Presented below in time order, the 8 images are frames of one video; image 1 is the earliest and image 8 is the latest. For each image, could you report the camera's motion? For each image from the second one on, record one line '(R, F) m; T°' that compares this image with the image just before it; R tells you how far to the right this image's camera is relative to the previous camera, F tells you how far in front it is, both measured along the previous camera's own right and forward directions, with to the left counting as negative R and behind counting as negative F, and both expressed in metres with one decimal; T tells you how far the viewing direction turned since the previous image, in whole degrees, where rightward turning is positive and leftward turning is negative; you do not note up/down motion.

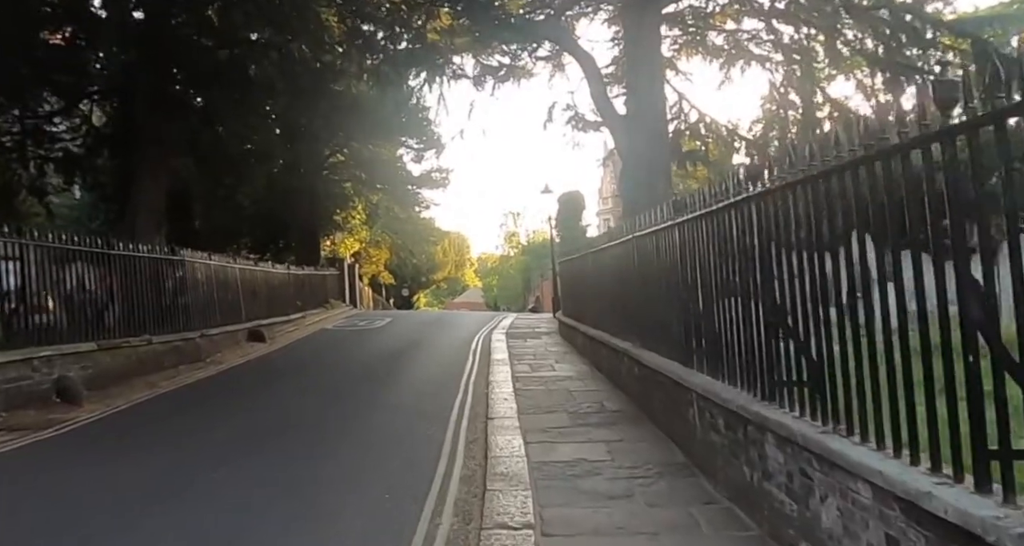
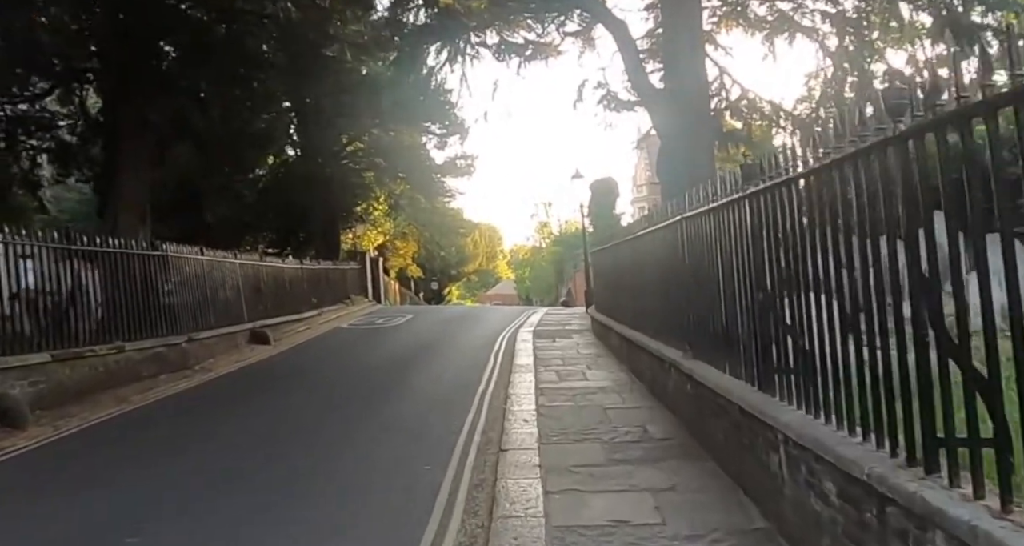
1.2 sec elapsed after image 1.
(+0.2, +1.8) m; -3°
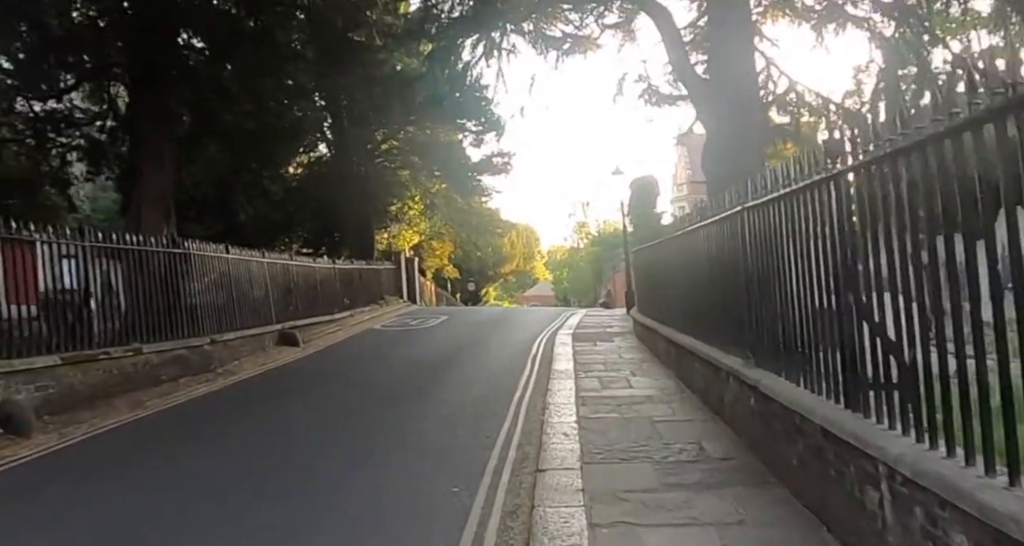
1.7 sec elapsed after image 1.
(0.0, +0.8) m; -3°
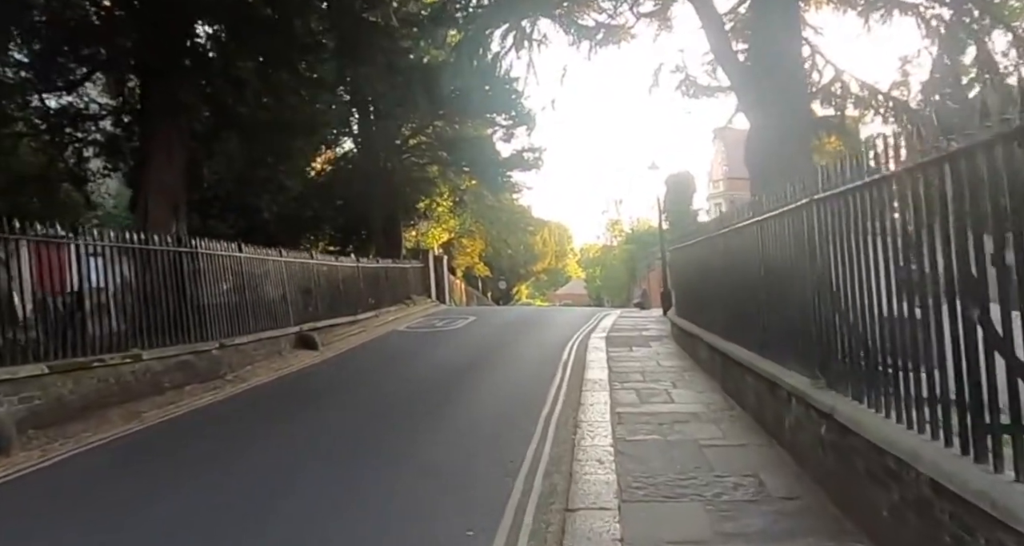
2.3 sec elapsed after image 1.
(+0.1, +0.9) m; -3°
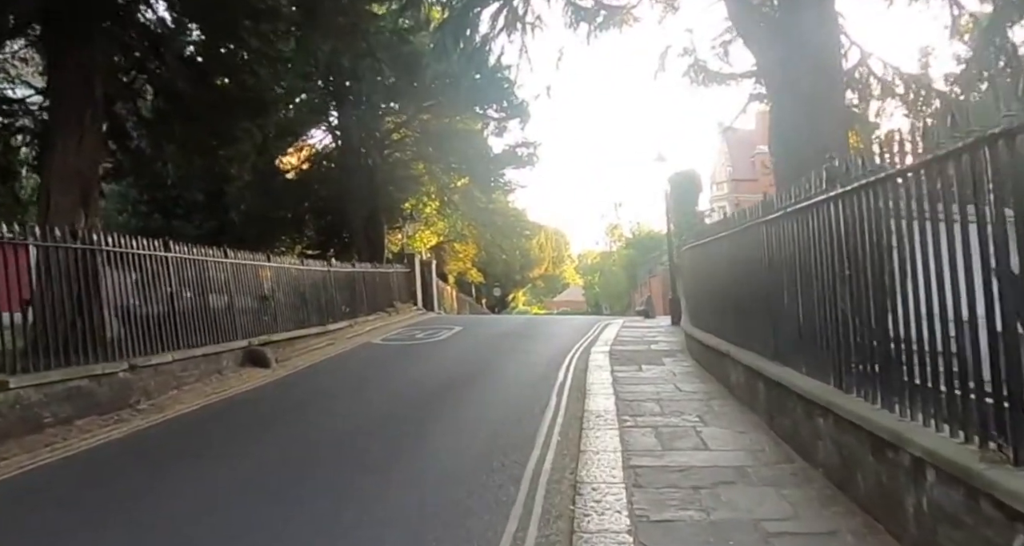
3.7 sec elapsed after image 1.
(+0.2, +2.2) m; 0°
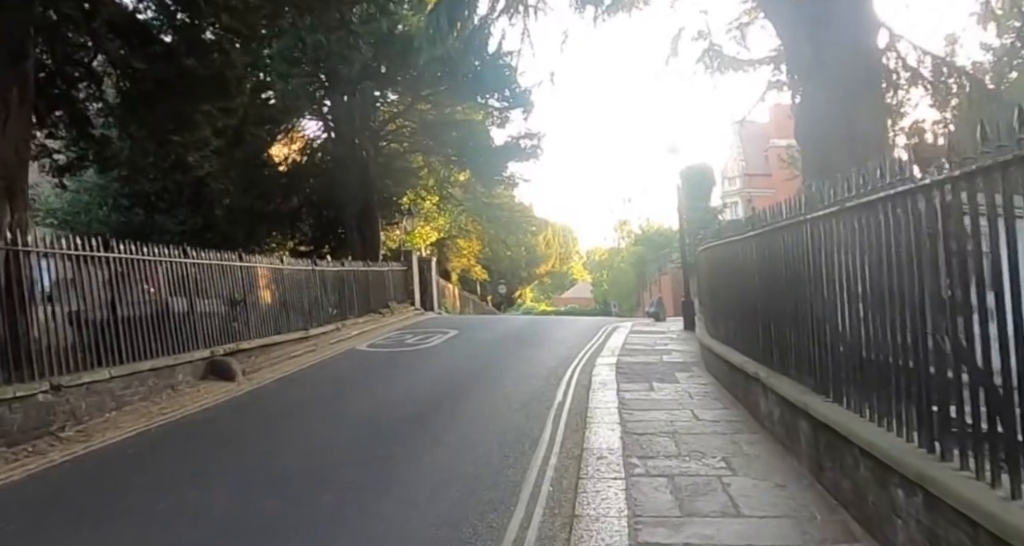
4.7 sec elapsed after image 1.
(+0.2, +1.4) m; -1°
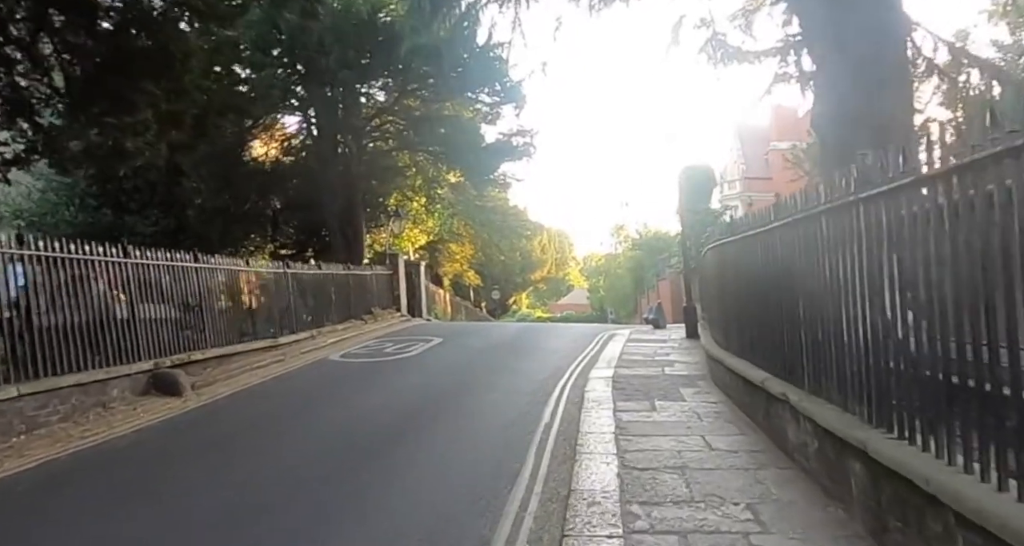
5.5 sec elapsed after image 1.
(+0.2, +1.3) m; 0°
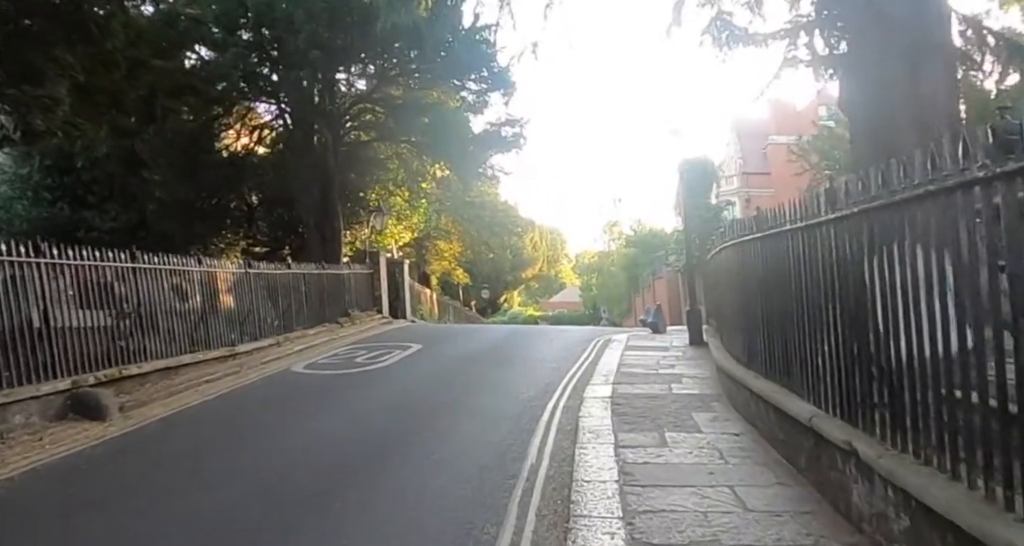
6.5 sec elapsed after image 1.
(+0.1, +1.5) m; +1°
